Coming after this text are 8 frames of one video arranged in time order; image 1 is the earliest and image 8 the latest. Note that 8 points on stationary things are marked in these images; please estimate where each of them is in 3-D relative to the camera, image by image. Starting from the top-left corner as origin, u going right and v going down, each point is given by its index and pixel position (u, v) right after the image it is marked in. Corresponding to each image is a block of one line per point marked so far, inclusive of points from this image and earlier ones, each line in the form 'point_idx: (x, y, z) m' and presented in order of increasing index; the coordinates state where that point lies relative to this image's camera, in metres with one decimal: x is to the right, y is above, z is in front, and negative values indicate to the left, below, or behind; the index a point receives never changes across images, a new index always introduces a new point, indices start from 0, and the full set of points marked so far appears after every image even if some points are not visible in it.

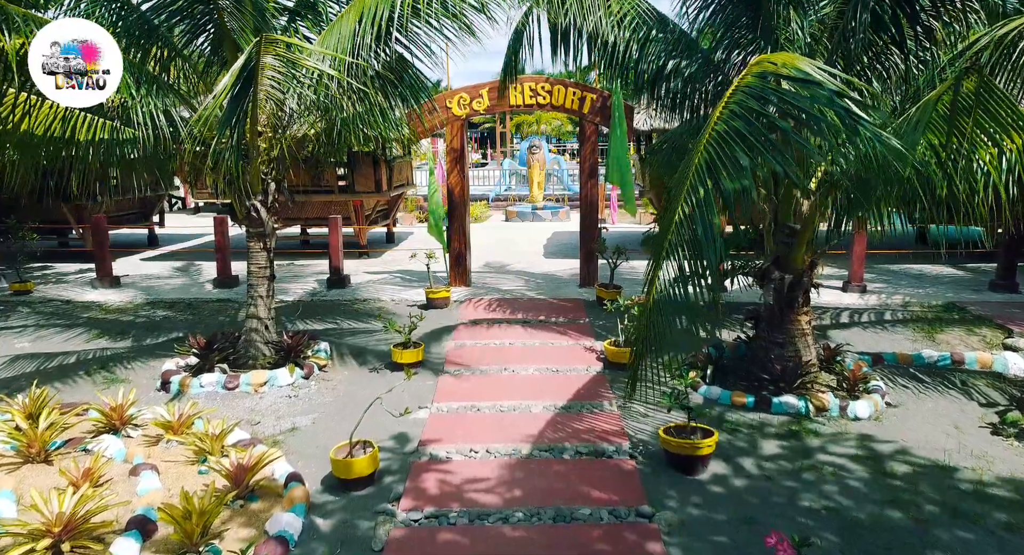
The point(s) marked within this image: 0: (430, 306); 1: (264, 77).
0: (-0.9, -0.3, +7.8) m
1: (-1.8, +1.4, +4.8) m
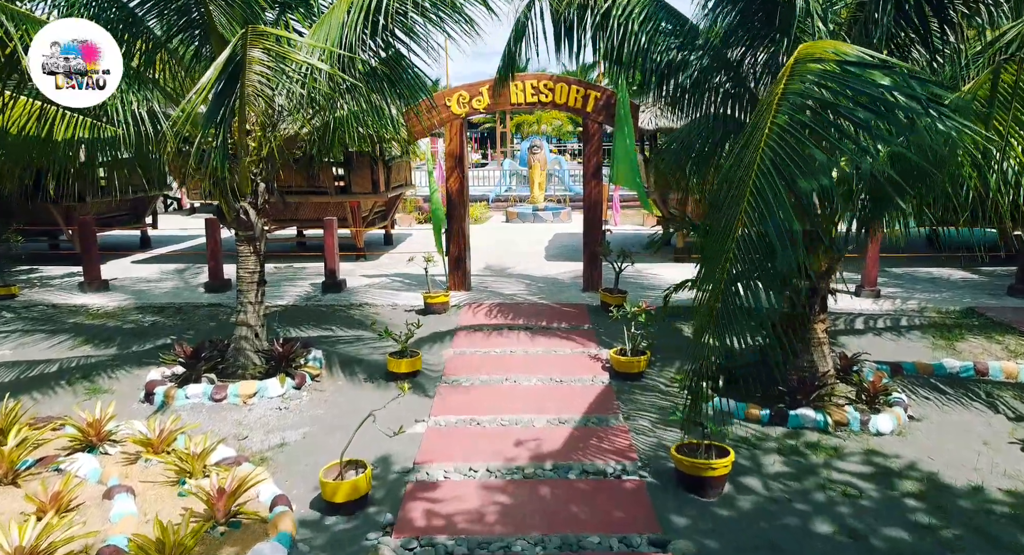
0: (-0.9, -0.4, +7.5) m
1: (-1.8, +1.4, +4.6) m
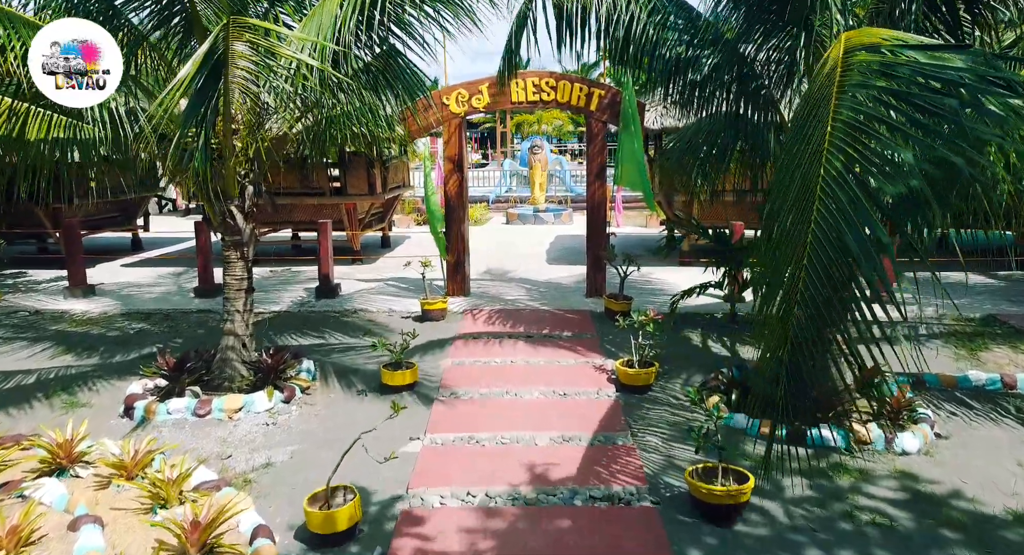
0: (-0.9, -0.4, +7.2) m
1: (-1.7, +1.3, +4.3) m
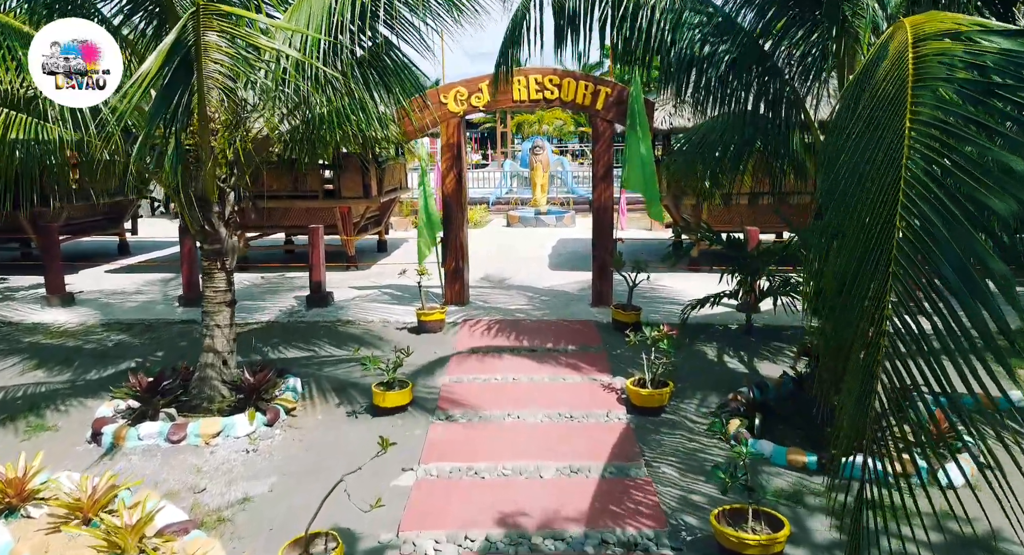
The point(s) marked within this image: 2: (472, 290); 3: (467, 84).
0: (-0.9, -0.5, +6.8) m
1: (-1.7, +1.2, +3.9) m
2: (-0.5, -0.1, +8.5) m
3: (-0.5, +2.1, +7.5) m
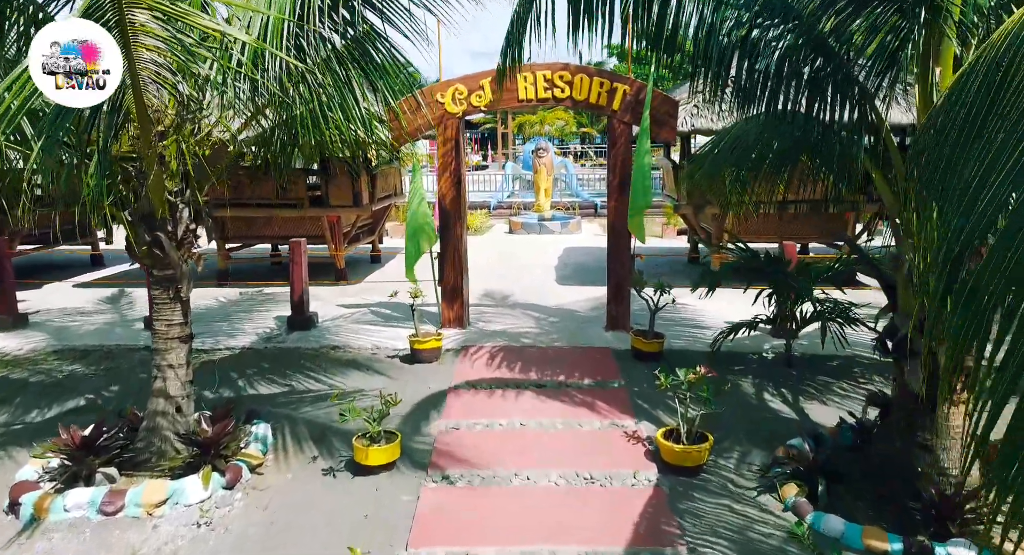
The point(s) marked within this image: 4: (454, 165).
0: (-0.9, -0.7, +6.0) m
1: (-1.7, +1.0, +3.1) m
2: (-0.5, -0.3, +7.7) m
3: (-0.5, +1.9, +6.7) m
4: (-0.6, +1.1, +6.9) m
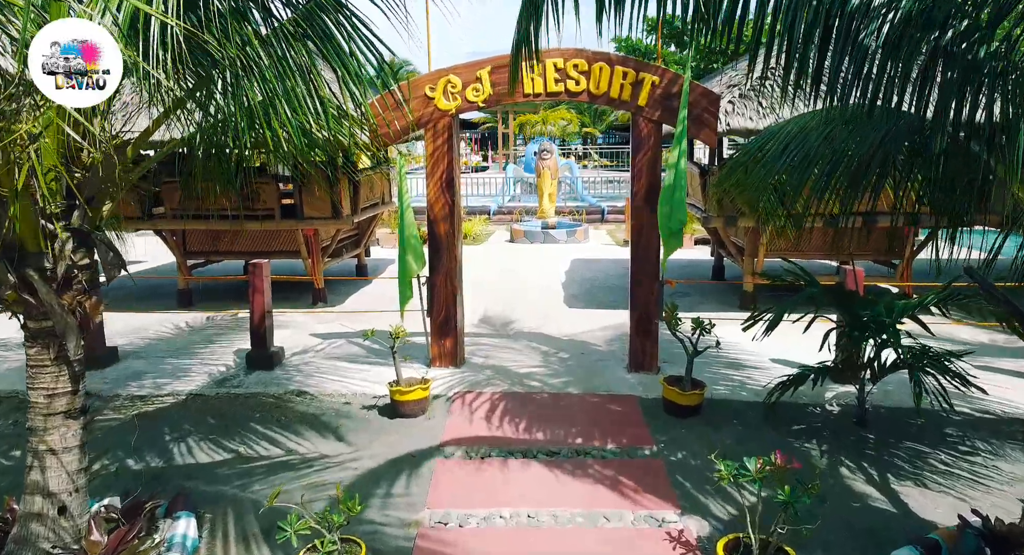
0: (-0.8, -1.0, +4.9) m
1: (-1.7, +0.8, +2.0) m
2: (-0.4, -0.6, +6.5) m
3: (-0.4, +1.7, +5.5) m
4: (-0.6, +0.9, +5.7) m
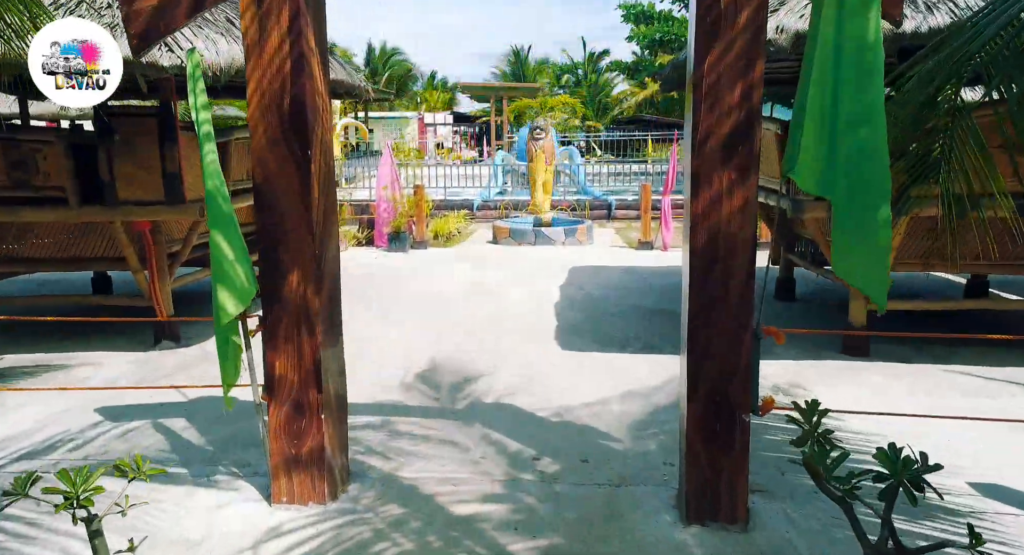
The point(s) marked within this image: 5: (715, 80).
0: (-0.9, -1.3, +3.5) m
1: (-1.7, +0.5, +0.5) m
2: (-0.5, -0.9, +5.1) m
3: (-0.5, +1.4, +4.1) m
4: (-0.6, +0.6, +4.3) m
5: (+1.0, +0.9, +3.2) m
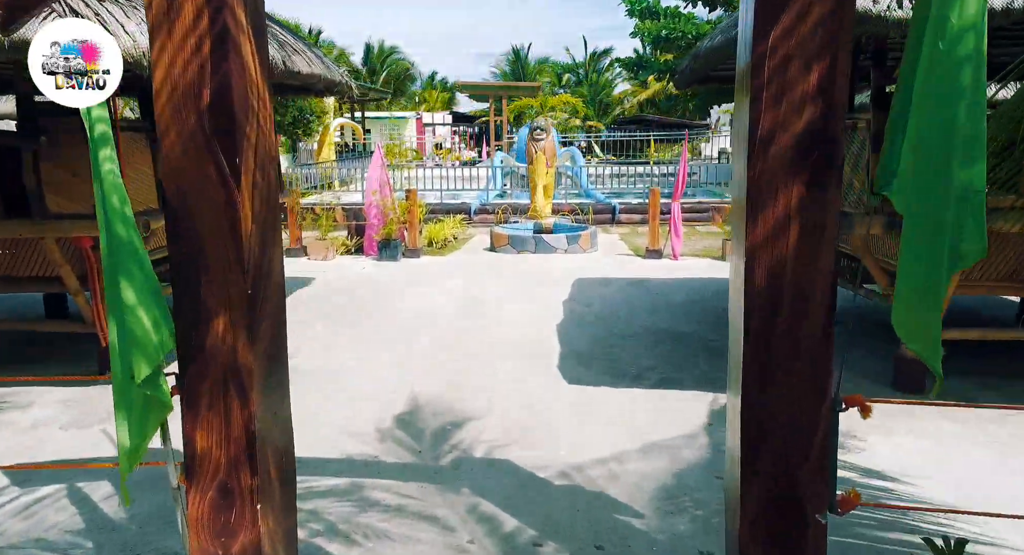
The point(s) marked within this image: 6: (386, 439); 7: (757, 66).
0: (-0.9, -1.5, +2.6) m
1: (-1.7, +0.3, -0.4) m
2: (-0.5, -1.1, +4.2) m
3: (-0.5, +1.2, +3.2) m
4: (-0.6, +0.4, +3.4) m
5: (+0.9, +0.7, +2.3) m
6: (-0.9, -1.1, +4.7) m
7: (+0.9, +0.7, +2.4) m
